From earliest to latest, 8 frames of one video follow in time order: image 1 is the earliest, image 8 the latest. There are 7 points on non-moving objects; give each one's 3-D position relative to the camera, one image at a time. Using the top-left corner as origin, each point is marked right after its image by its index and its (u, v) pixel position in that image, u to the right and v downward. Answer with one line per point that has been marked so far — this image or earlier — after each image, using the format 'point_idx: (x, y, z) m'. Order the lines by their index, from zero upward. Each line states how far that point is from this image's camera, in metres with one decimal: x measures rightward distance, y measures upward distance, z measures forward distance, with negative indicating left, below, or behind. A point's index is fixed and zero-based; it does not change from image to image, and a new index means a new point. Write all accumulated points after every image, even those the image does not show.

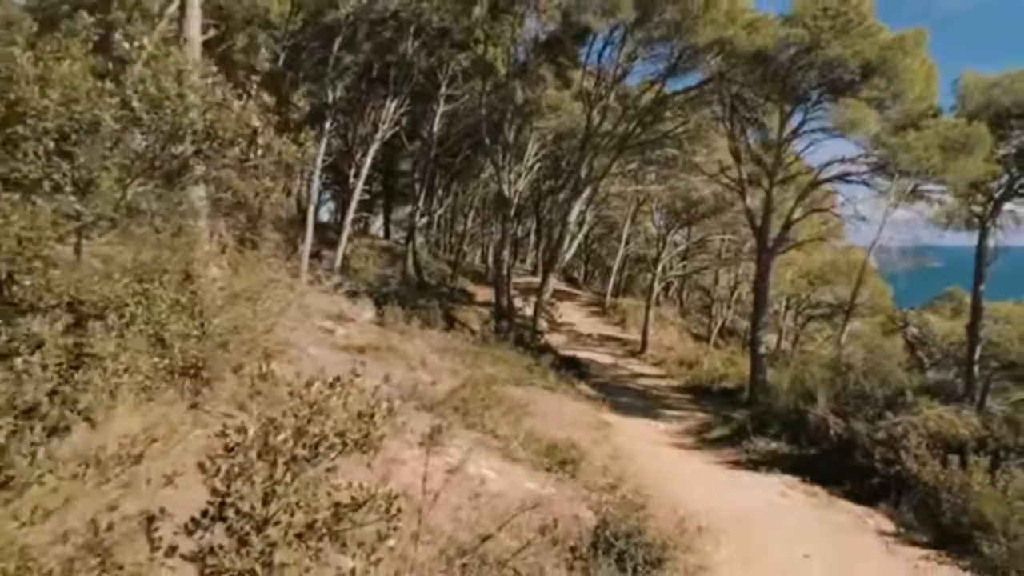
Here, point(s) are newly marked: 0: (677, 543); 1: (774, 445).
0: (+1.5, -2.3, +8.5) m
1: (+3.9, -2.4, +13.8) m
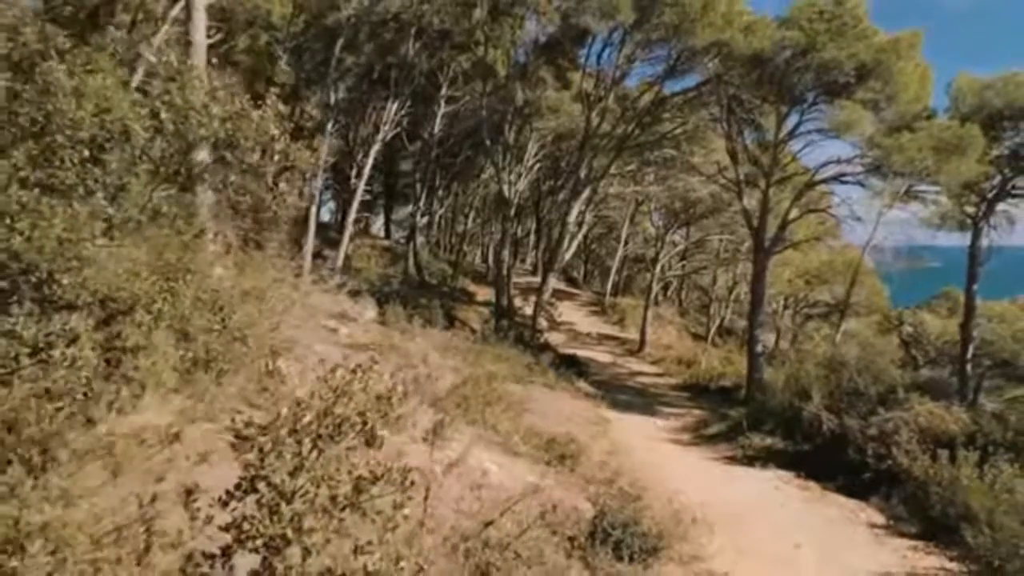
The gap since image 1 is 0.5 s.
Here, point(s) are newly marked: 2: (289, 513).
0: (+1.5, -2.3, +8.8) m
1: (+4.0, -2.4, +14.1) m
2: (-0.7, -0.7, +3.1) m
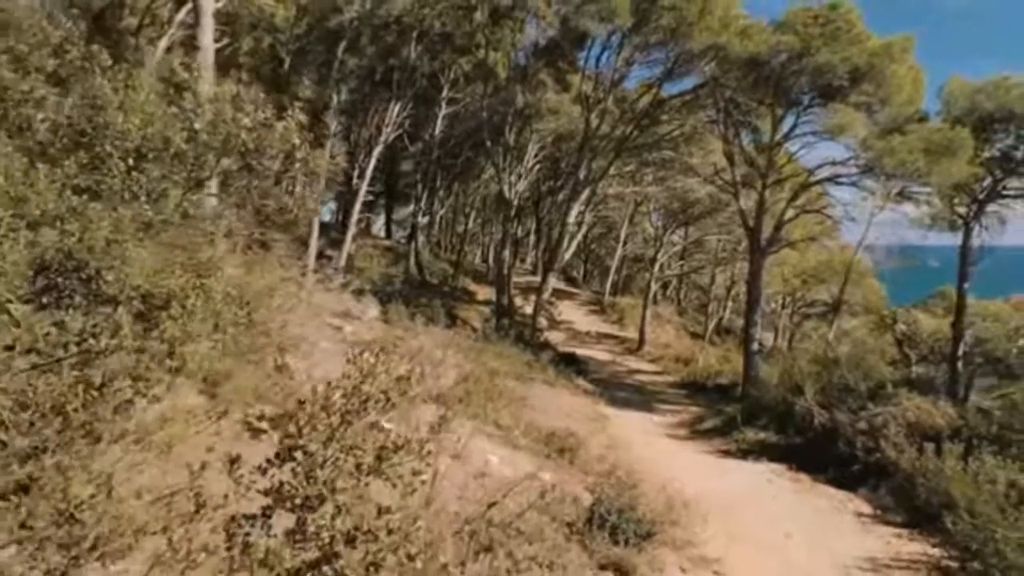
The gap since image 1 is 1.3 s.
0: (+1.5, -2.3, +9.2) m
1: (+4.0, -2.3, +14.5) m
2: (-0.7, -0.7, +3.5) m
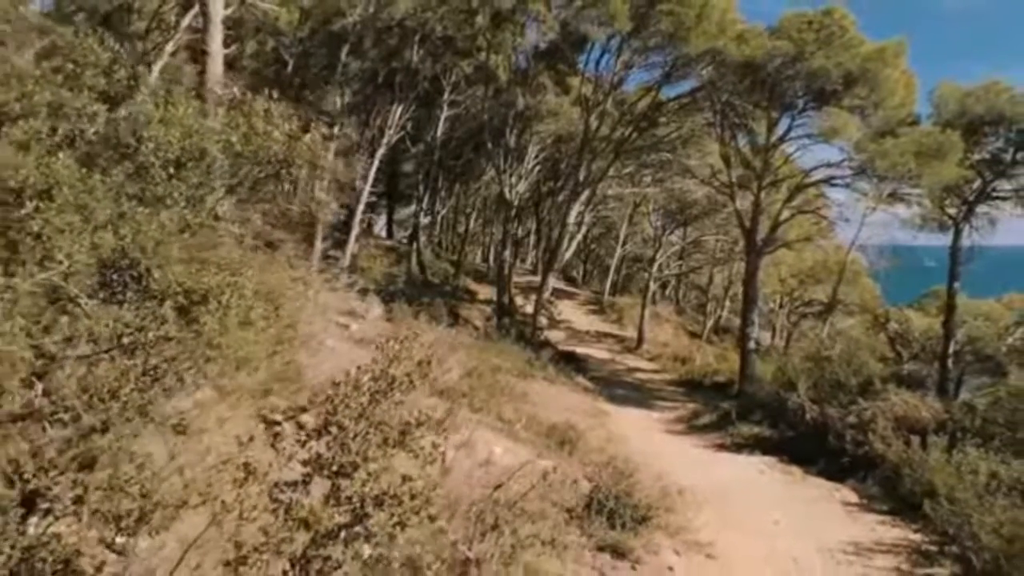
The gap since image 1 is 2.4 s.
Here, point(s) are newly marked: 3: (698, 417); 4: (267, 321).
0: (+1.6, -2.3, +9.7) m
1: (+4.0, -2.3, +15.0) m
2: (-0.7, -0.7, +4.0) m
3: (+3.4, -2.4, +16.9) m
4: (-1.5, -0.2, +5.8) m
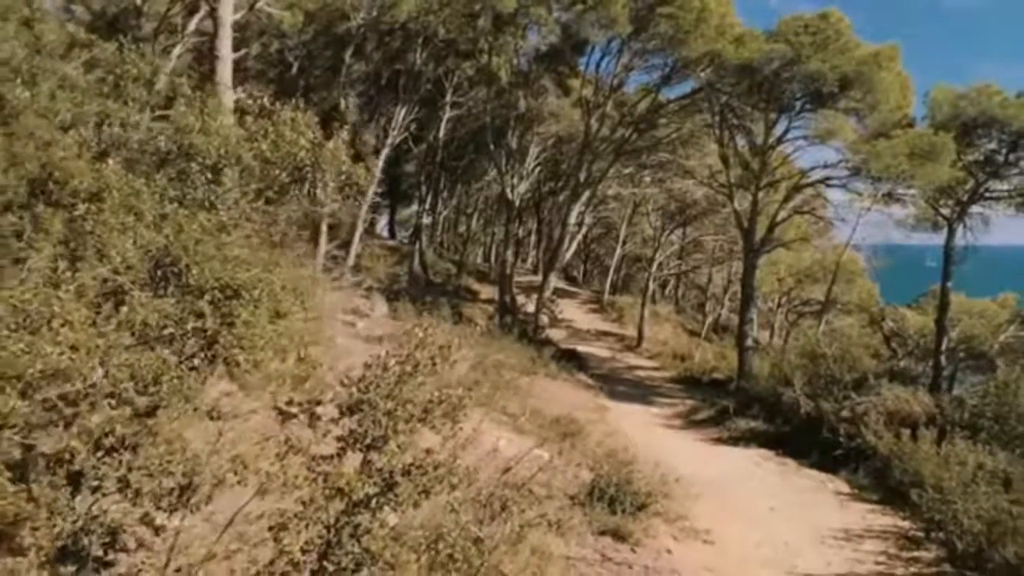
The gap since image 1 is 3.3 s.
0: (+1.6, -2.3, +10.1) m
1: (+4.0, -2.3, +15.5) m
2: (-0.6, -0.7, +4.4) m
3: (+3.5, -2.4, +17.4) m
4: (-1.5, -0.2, +6.2) m
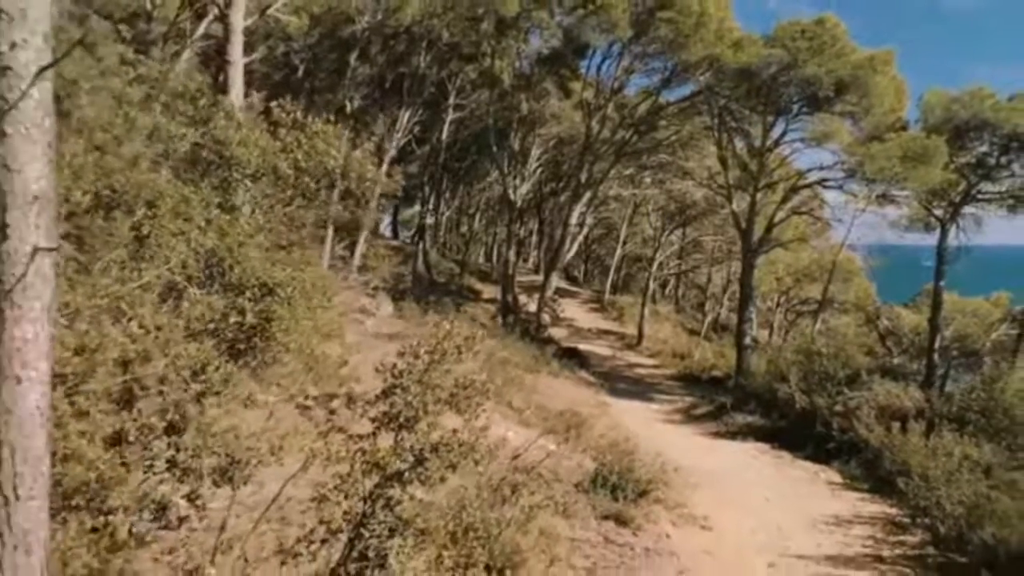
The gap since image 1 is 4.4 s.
0: (+1.7, -2.2, +10.7) m
1: (+4.1, -2.3, +16.0) m
2: (-0.6, -0.7, +4.9) m
3: (+3.6, -2.4, +17.9) m
4: (-1.4, -0.2, +6.7) m
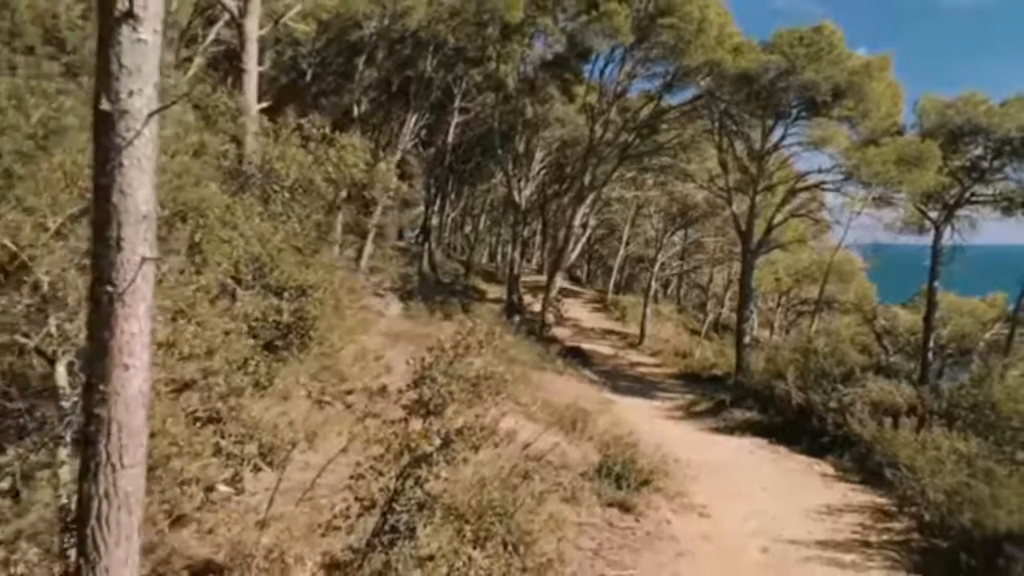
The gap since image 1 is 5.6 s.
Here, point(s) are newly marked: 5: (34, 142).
0: (+1.8, -2.3, +11.3) m
1: (+4.3, -2.3, +16.6) m
2: (-0.5, -0.7, +5.6) m
3: (+3.7, -2.4, +18.5) m
4: (-1.3, -0.2, +7.3) m
5: (-2.8, +0.9, +5.4) m
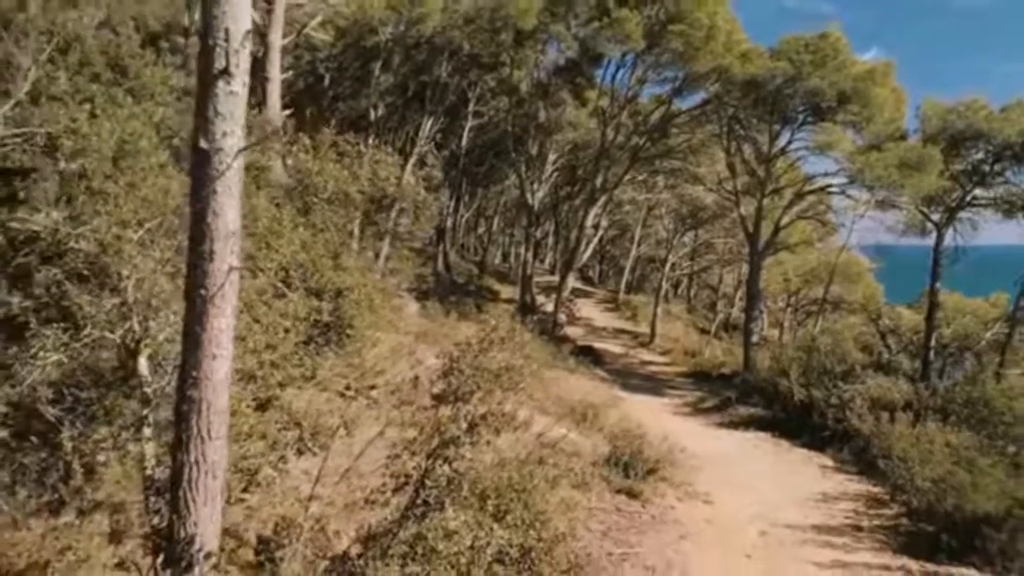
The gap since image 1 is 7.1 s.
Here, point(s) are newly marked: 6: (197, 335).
0: (+2.0, -2.3, +12.0) m
1: (+4.5, -2.3, +17.3) m
2: (-0.3, -0.7, +6.3) m
3: (+4.0, -2.4, +19.2) m
4: (-1.2, -0.2, +8.1) m
5: (-2.7, +0.8, +6.2) m
6: (-1.5, -0.2, +4.2) m
